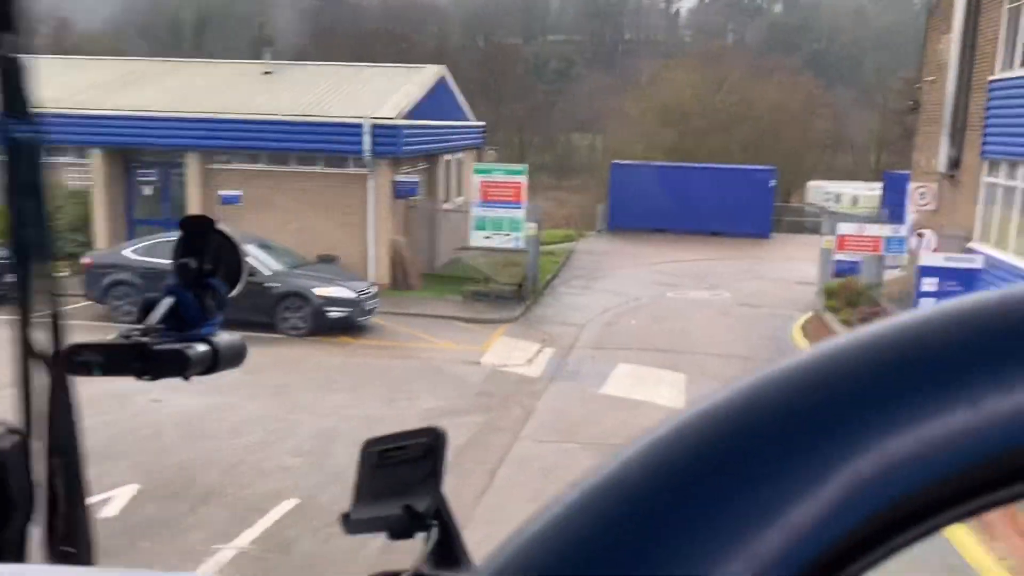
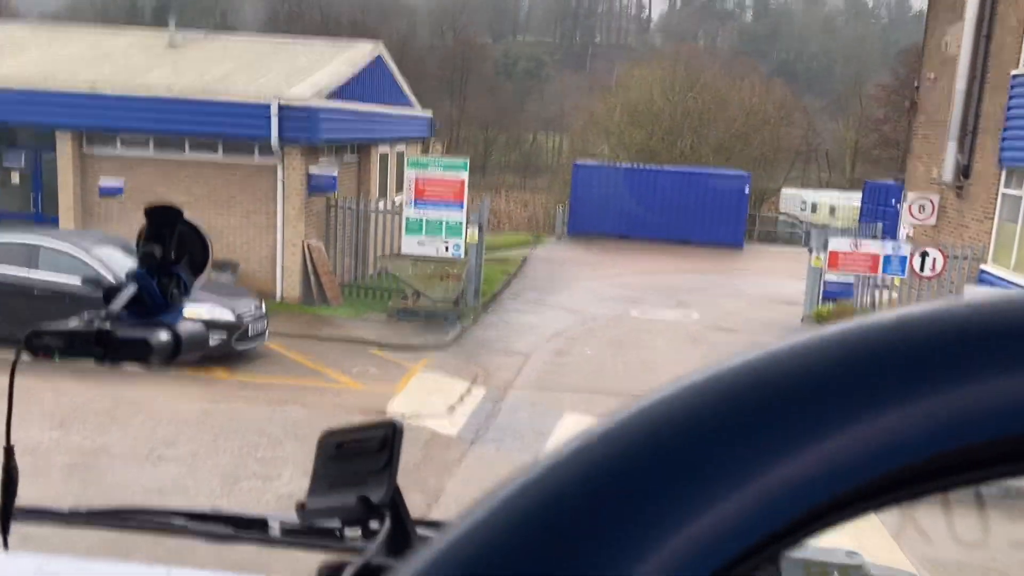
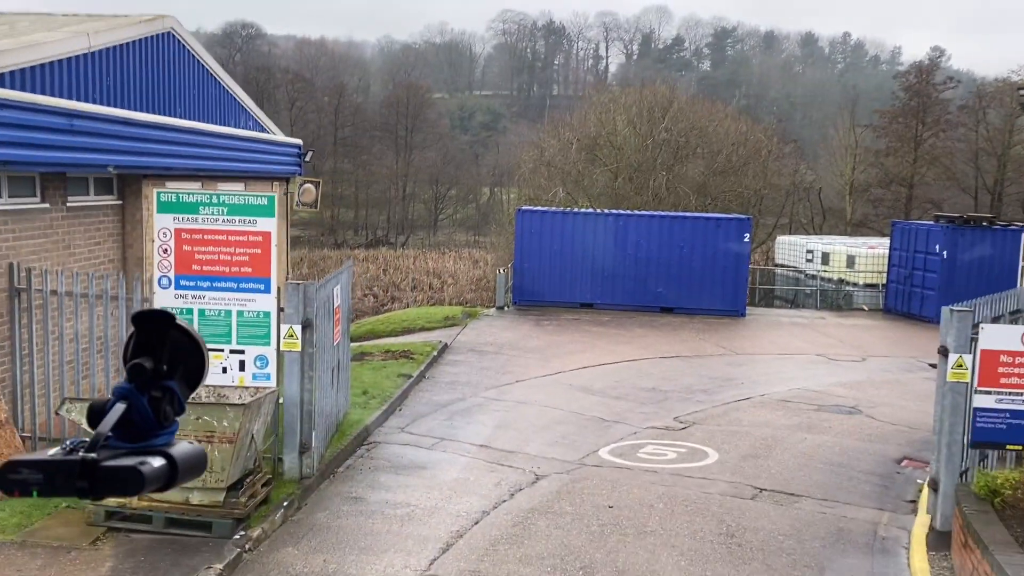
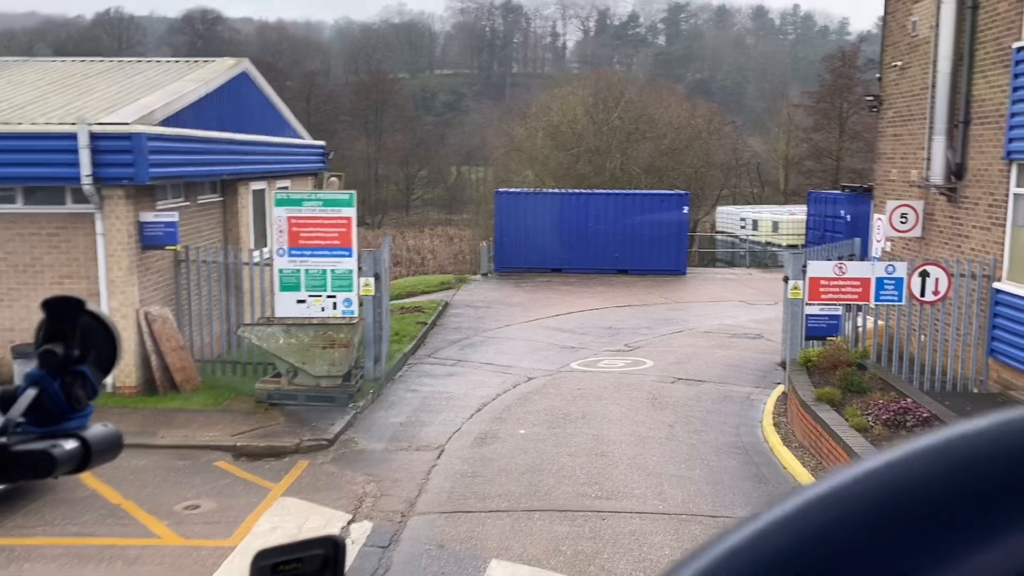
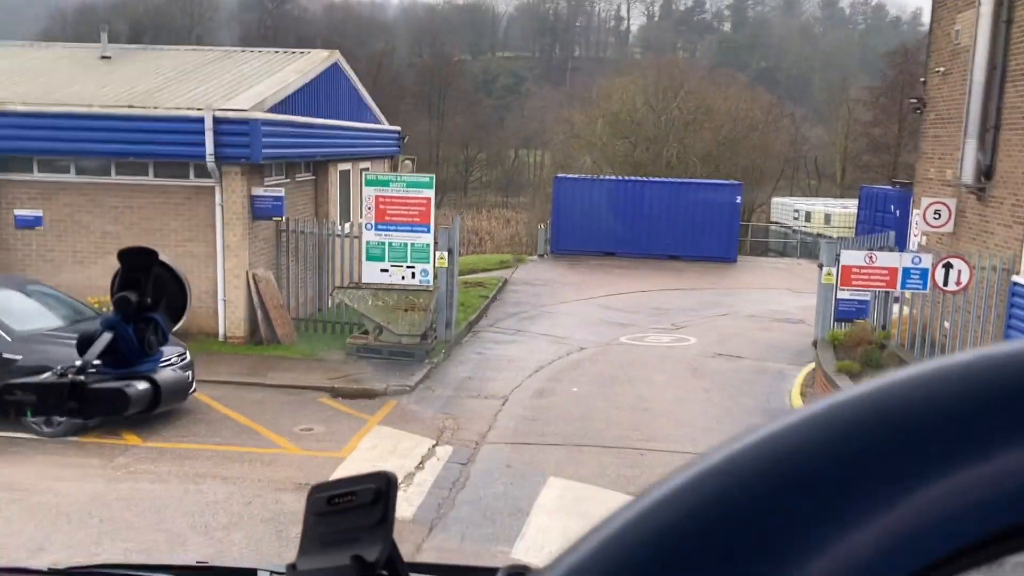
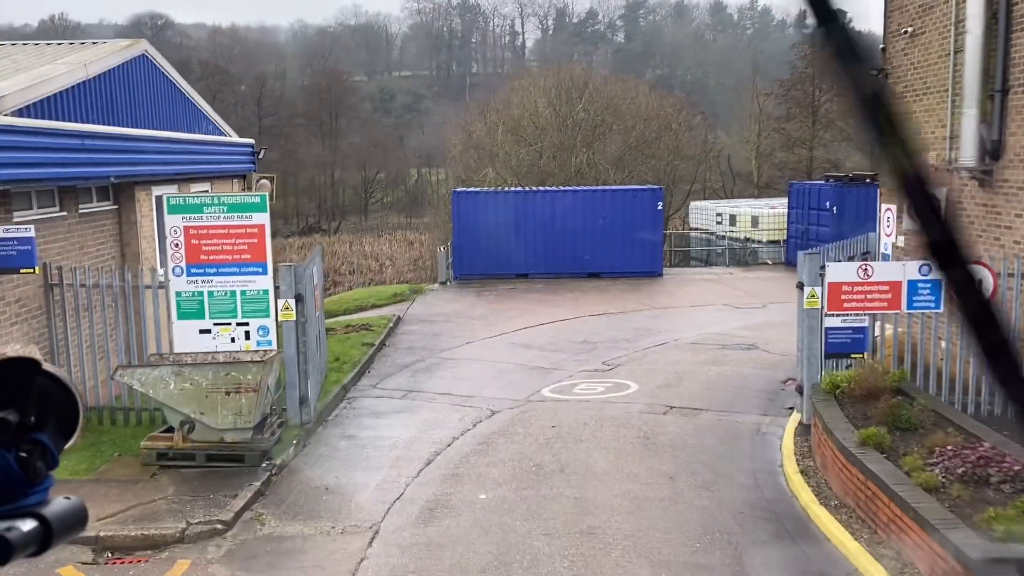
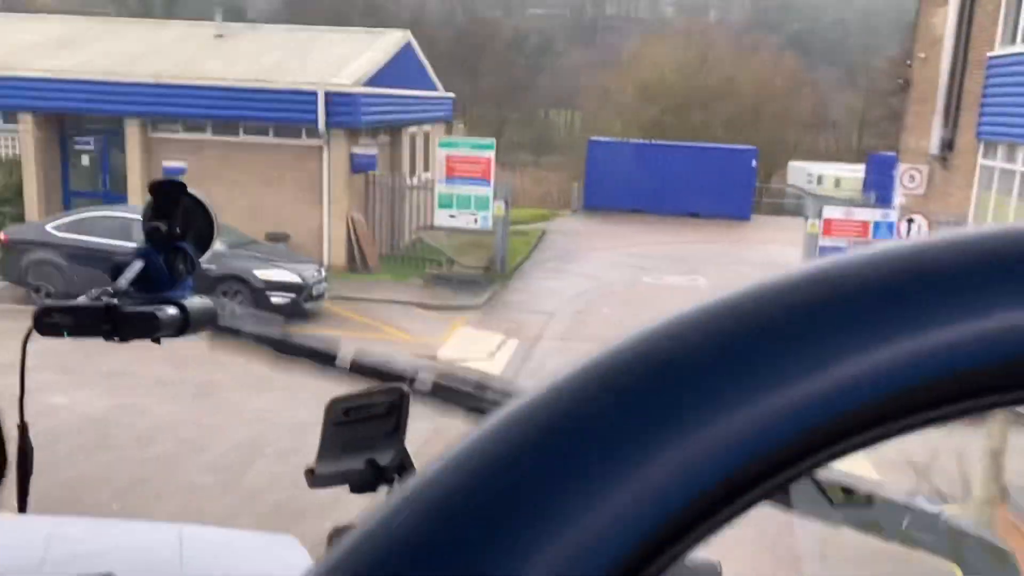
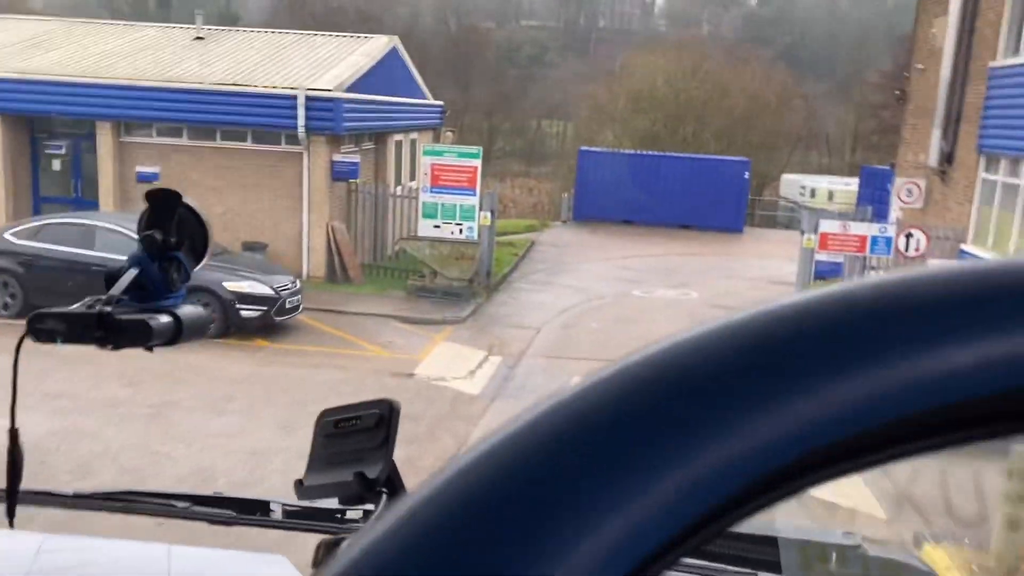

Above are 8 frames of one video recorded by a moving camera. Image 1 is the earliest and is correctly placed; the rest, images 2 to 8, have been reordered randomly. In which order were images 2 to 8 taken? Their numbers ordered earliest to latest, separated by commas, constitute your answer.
7, 8, 2, 5, 4, 6, 3
